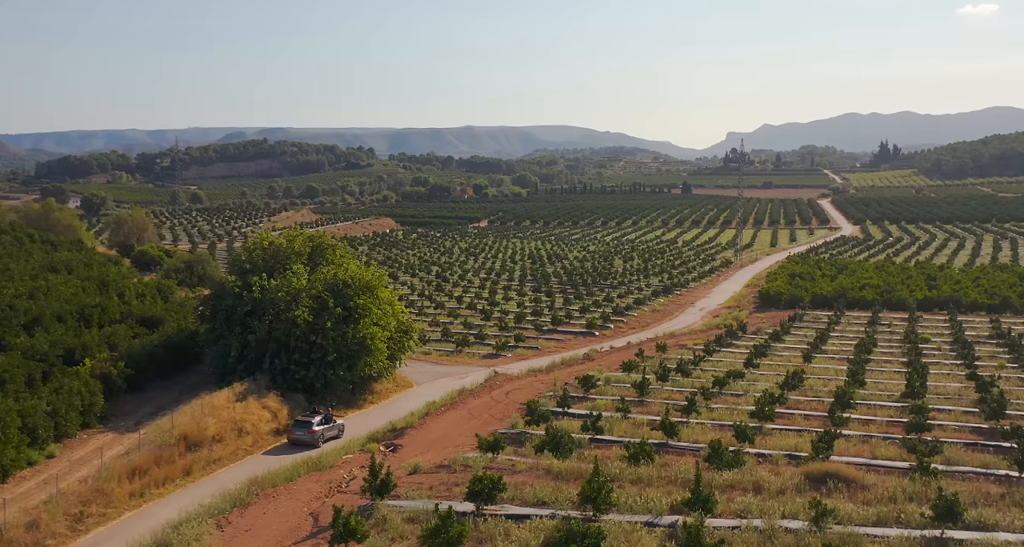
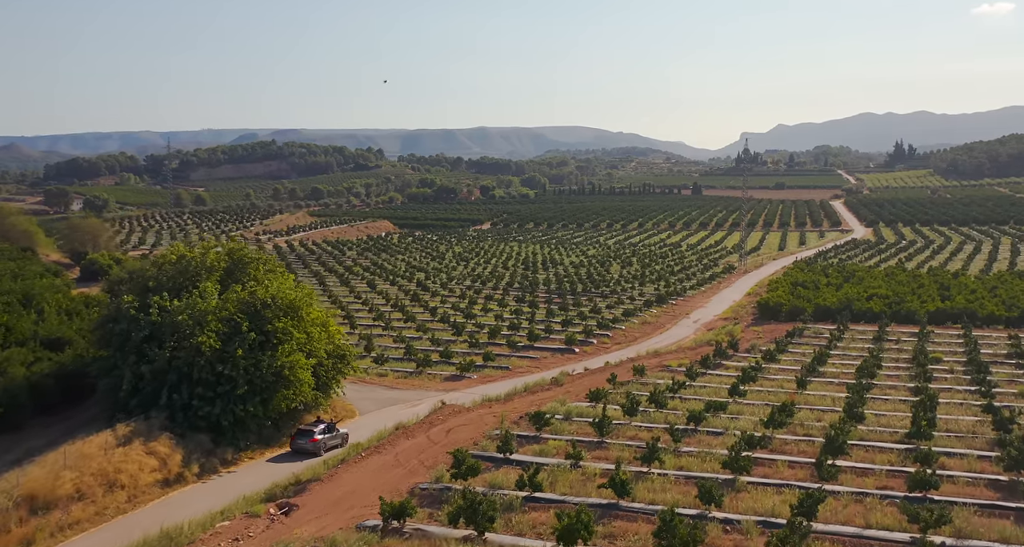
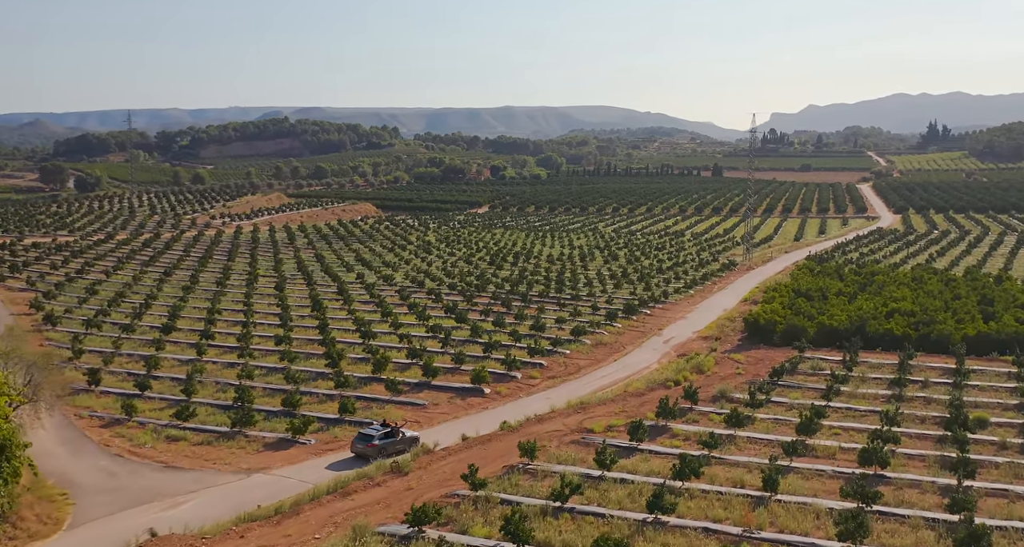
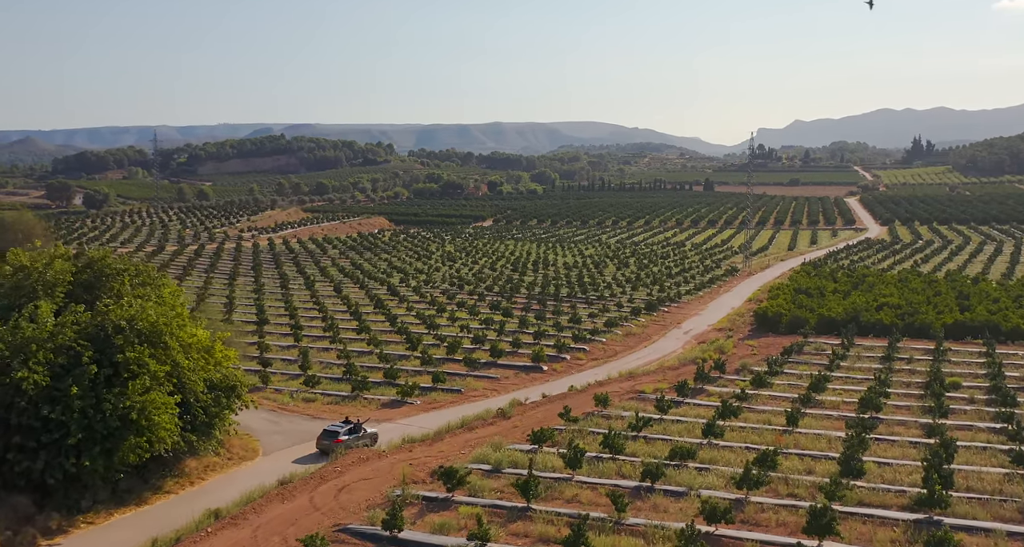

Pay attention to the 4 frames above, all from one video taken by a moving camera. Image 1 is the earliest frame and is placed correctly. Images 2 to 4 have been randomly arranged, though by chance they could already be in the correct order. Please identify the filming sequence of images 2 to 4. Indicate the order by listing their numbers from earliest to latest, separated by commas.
2, 4, 3
